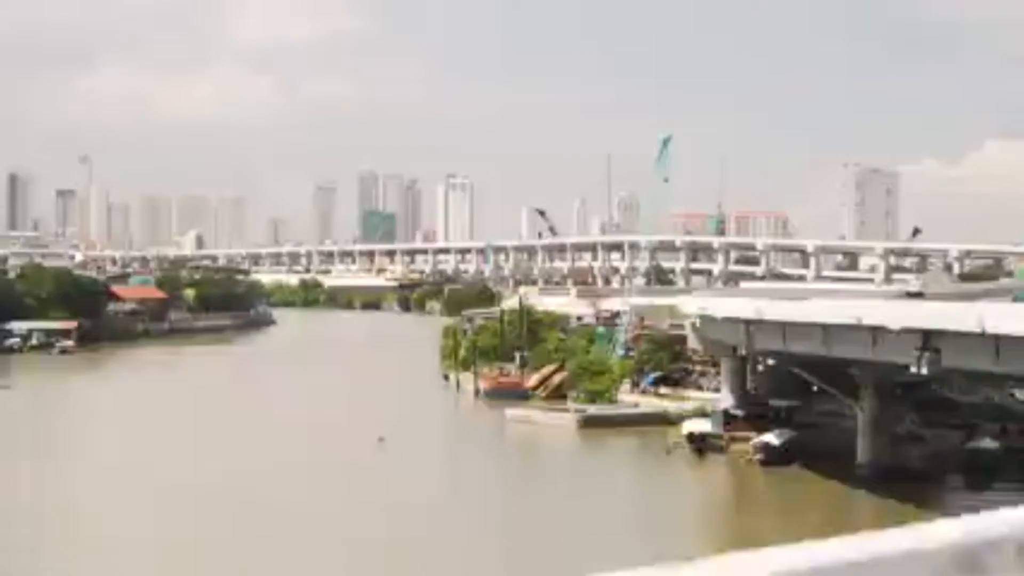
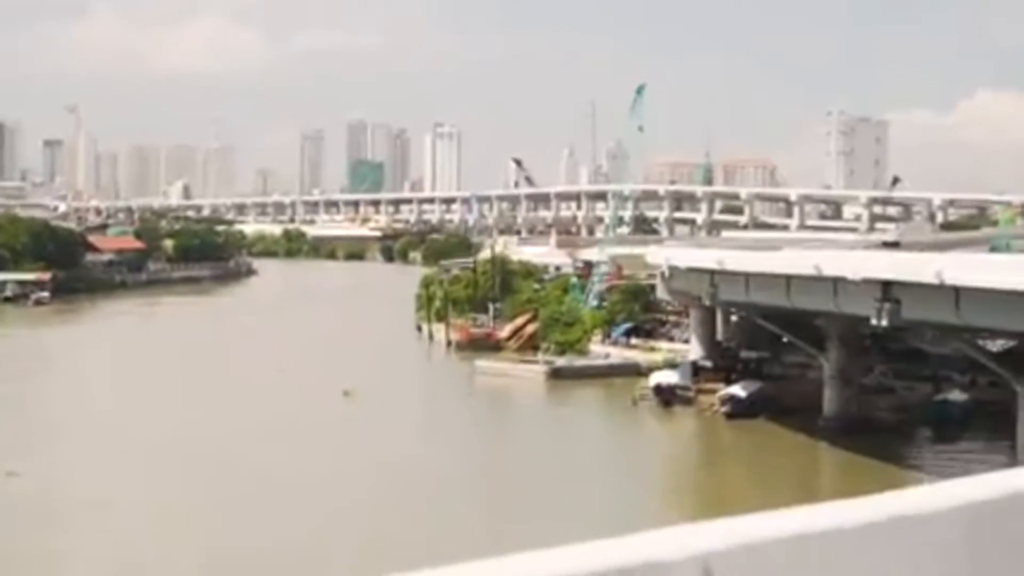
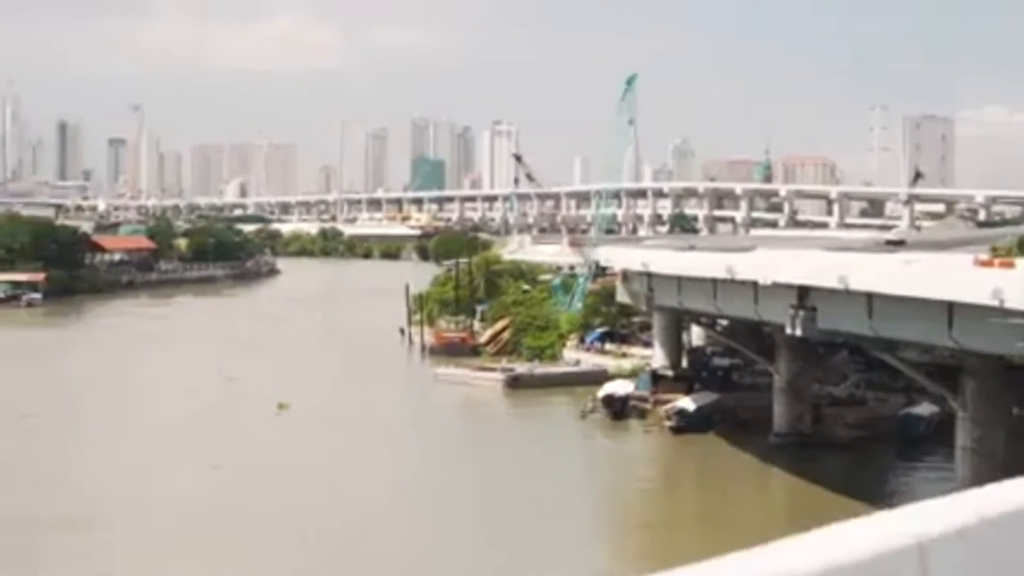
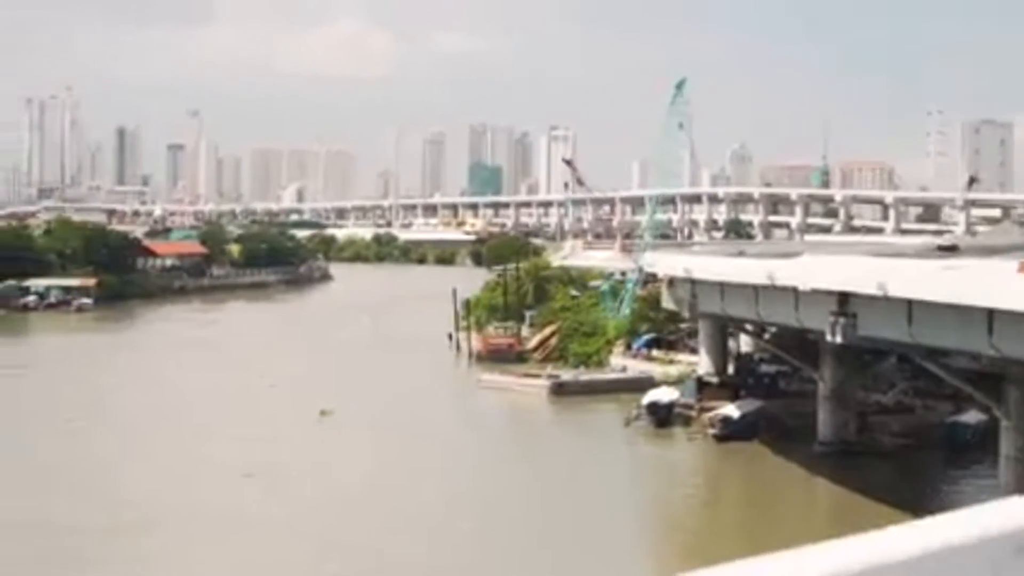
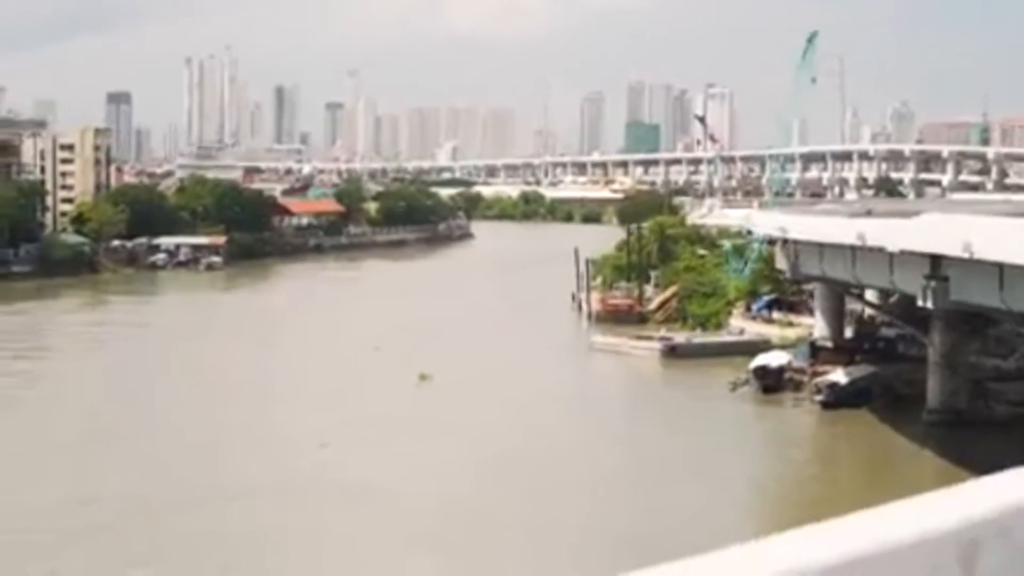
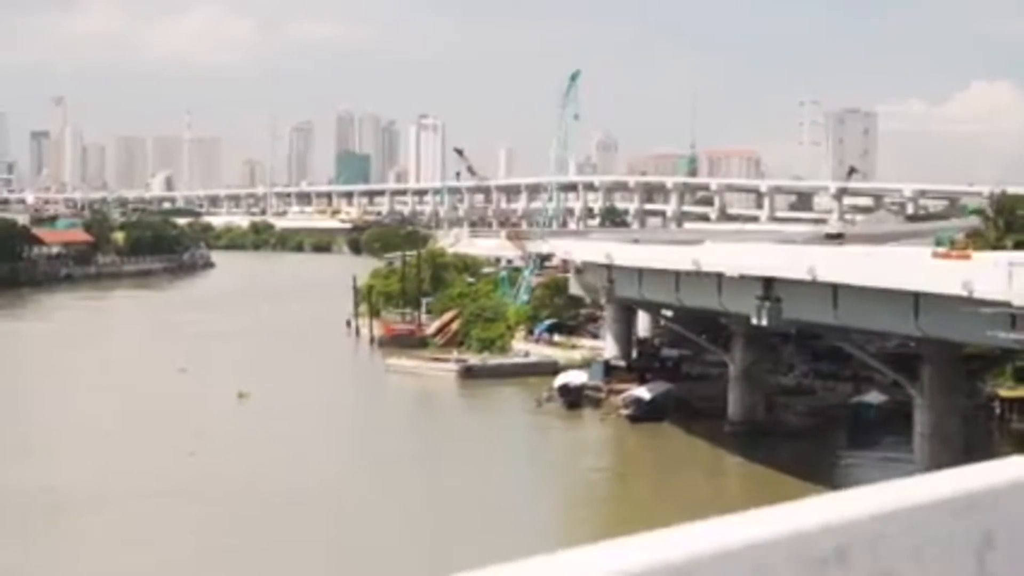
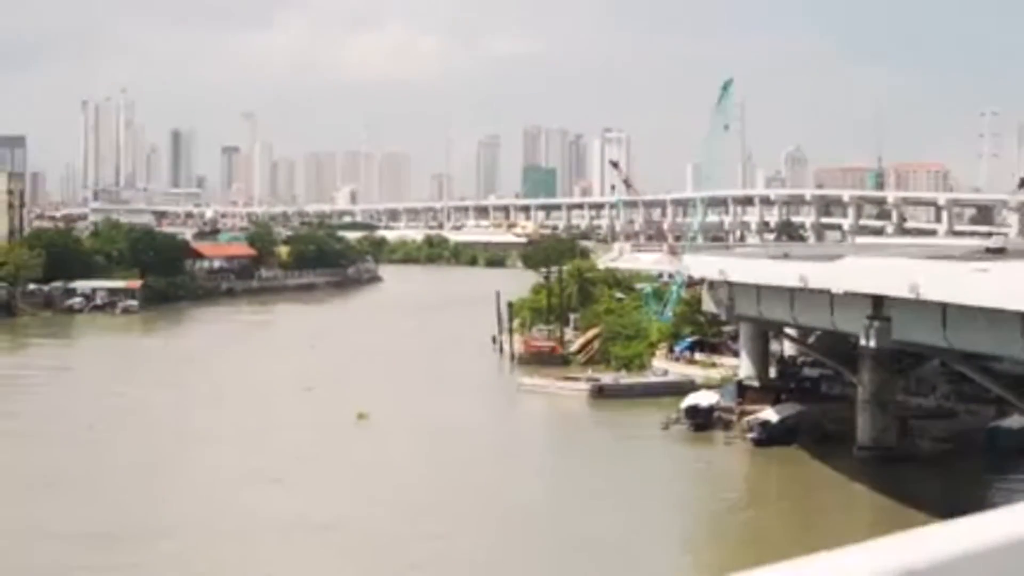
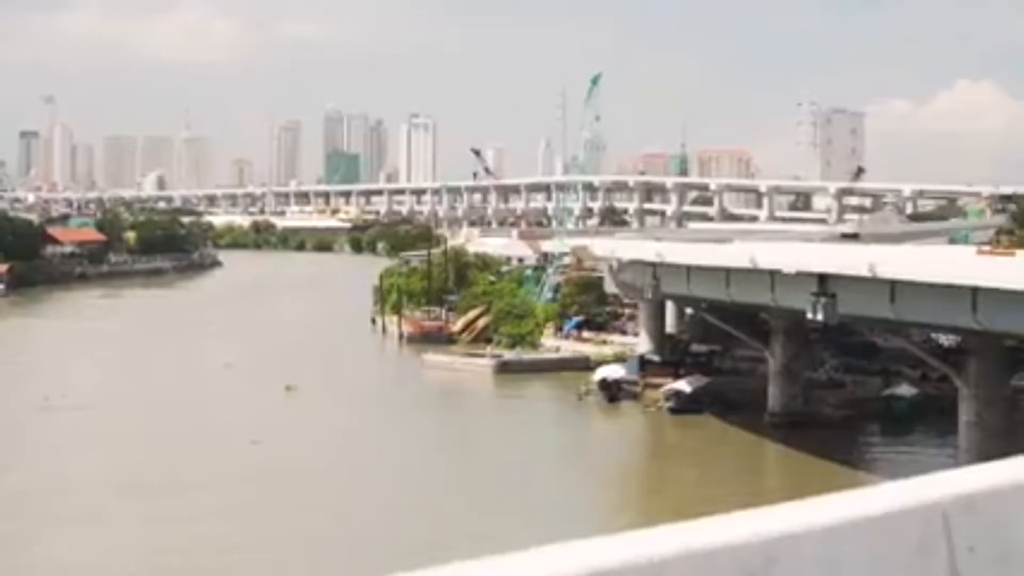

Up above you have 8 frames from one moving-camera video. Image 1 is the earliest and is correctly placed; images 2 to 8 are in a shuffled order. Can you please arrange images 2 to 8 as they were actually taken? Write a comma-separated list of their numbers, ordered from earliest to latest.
2, 8, 6, 3, 4, 7, 5
